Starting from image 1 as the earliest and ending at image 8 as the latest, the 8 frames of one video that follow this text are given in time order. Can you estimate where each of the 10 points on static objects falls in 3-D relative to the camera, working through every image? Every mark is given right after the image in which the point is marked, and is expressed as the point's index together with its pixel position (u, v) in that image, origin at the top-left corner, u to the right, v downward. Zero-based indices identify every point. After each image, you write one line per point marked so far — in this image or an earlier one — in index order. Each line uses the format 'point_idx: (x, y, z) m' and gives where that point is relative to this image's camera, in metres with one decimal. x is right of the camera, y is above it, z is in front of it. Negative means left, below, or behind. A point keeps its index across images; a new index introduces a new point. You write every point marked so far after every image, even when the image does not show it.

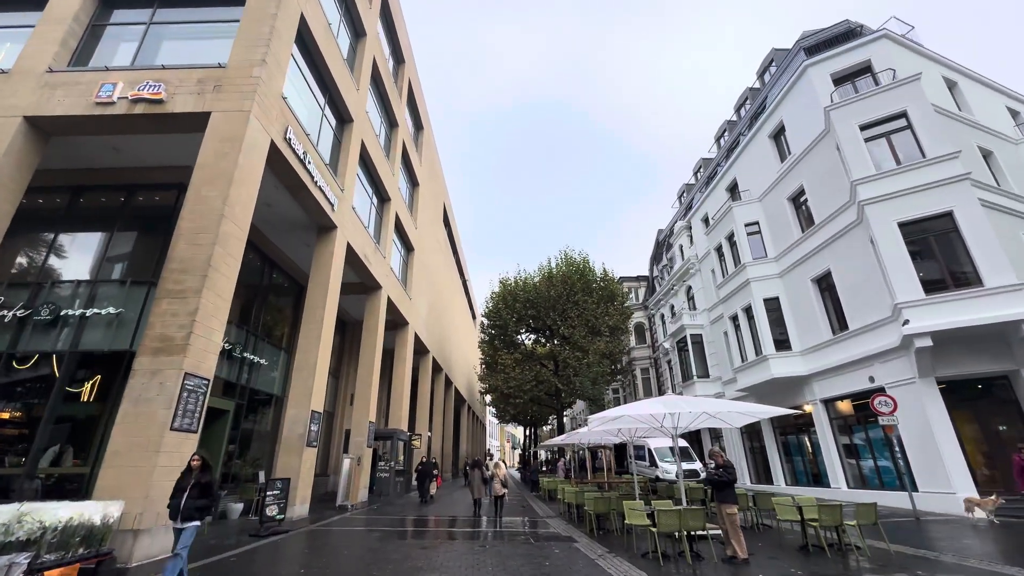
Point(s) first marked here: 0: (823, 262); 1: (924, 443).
0: (+12.0, +1.0, +17.2) m
1: (+11.9, -4.5, +12.9) m
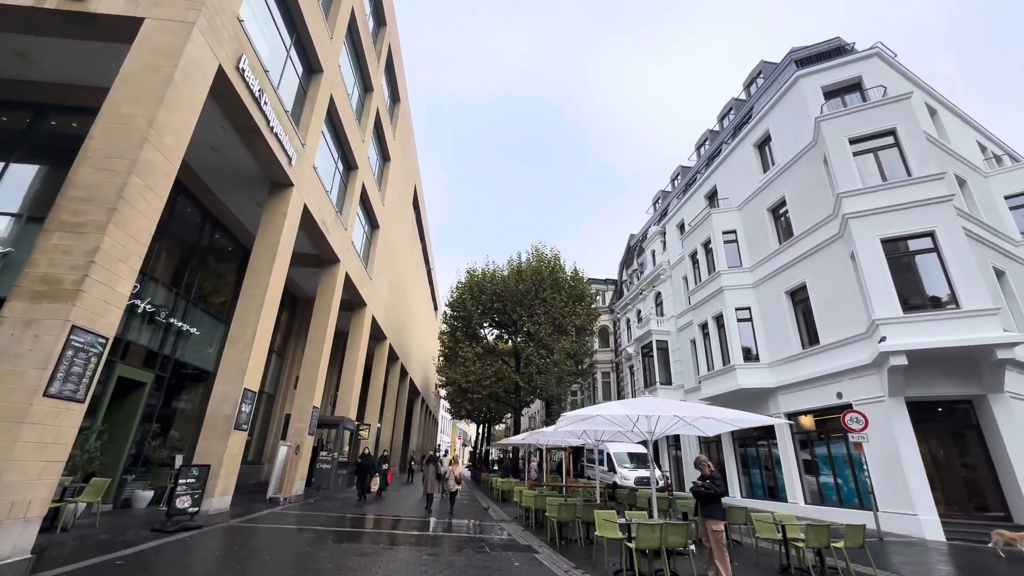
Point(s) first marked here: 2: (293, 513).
0: (+10.9, +0.5, +17.0) m
1: (+10.8, -5.1, +12.8) m
2: (-6.0, -6.2, +12.3) m
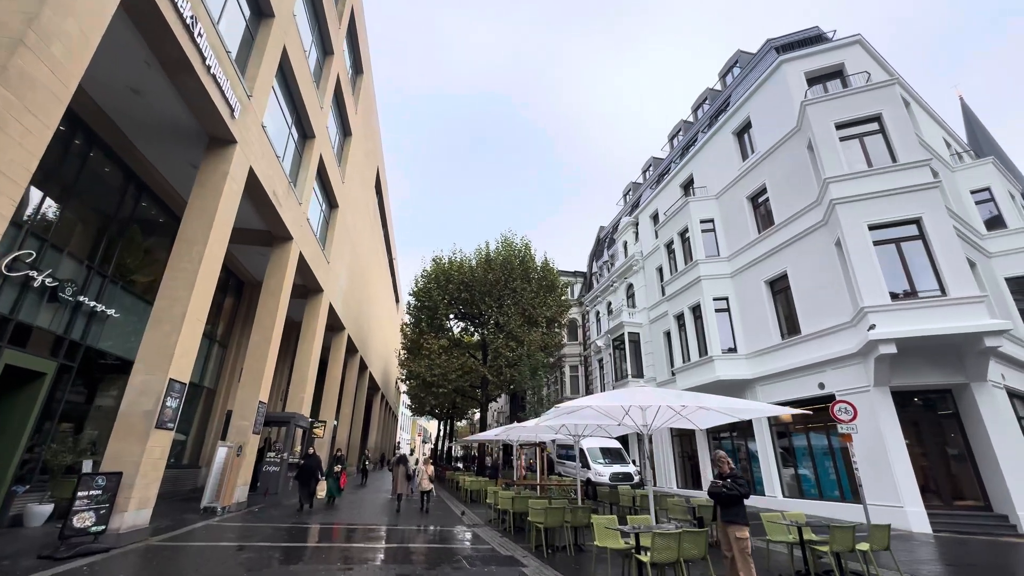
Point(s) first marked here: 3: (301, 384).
0: (+10.0, +0.9, +16.6) m
1: (+10.1, -4.7, +12.5) m
2: (-6.6, -5.6, +10.6) m
3: (-8.5, -3.8, +18.0) m
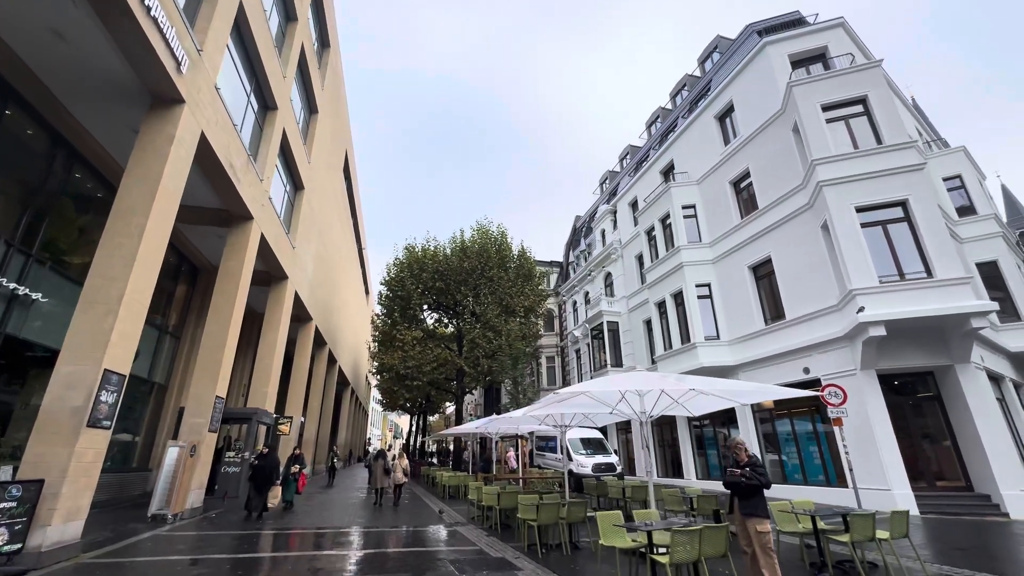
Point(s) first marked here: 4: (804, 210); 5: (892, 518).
0: (+9.2, +1.5, +16.4) m
1: (+9.7, -4.2, +12.4) m
2: (-6.9, -5.1, +9.4) m
3: (-9.2, -3.3, +16.7) m
4: (+9.7, +2.6, +14.8) m
5: (+5.3, -3.3, +6.3) m
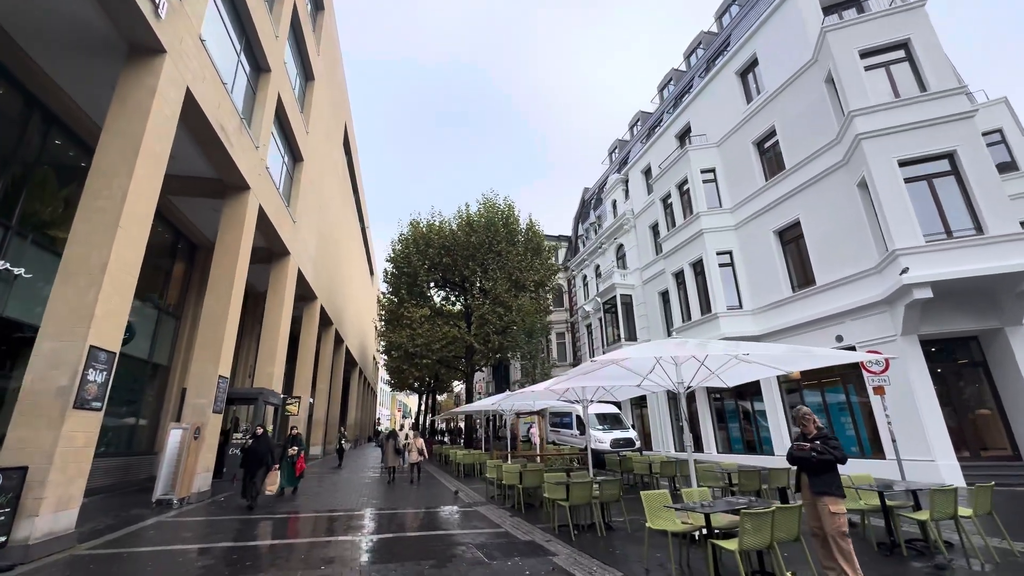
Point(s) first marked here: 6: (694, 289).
0: (+9.7, +2.7, +15.5) m
1: (+10.2, -3.2, +11.7) m
2: (-6.4, -4.6, +8.9) m
3: (-8.7, -2.5, +16.1) m
4: (+10.0, +3.7, +13.8) m
5: (+5.8, -2.6, +5.6) m
6: (+7.6, -0.1, +18.8) m
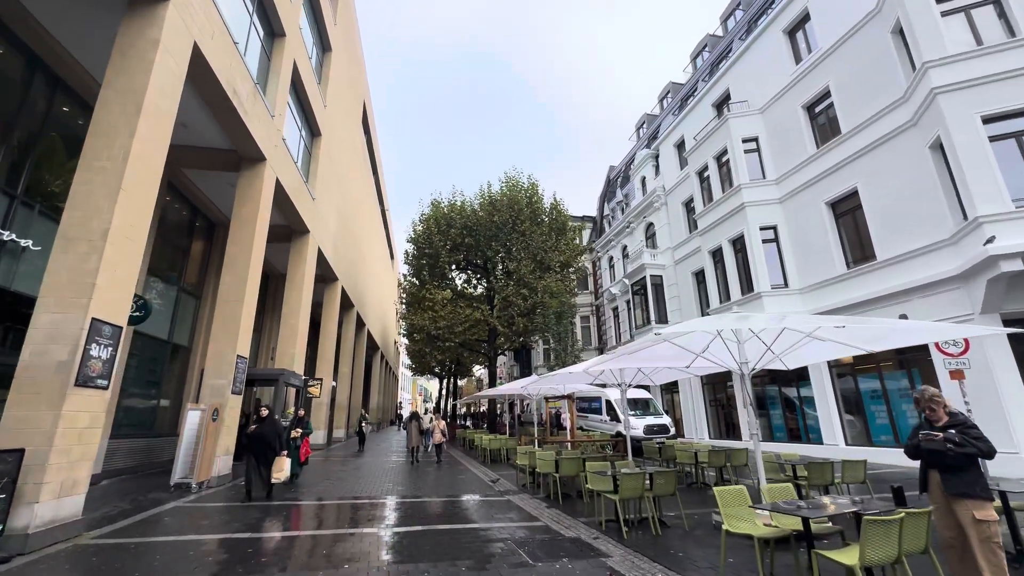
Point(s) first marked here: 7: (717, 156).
0: (+10.6, +3.4, +14.1) m
1: (+10.9, -2.5, +10.5) m
2: (-5.7, -4.1, +8.4) m
3: (-7.7, -1.7, +15.6) m
4: (+10.9, +4.4, +12.4) m
5: (+6.3, -2.1, +4.6) m
6: (+8.7, +0.8, +17.6) m
7: (+8.7, +5.6, +19.0) m
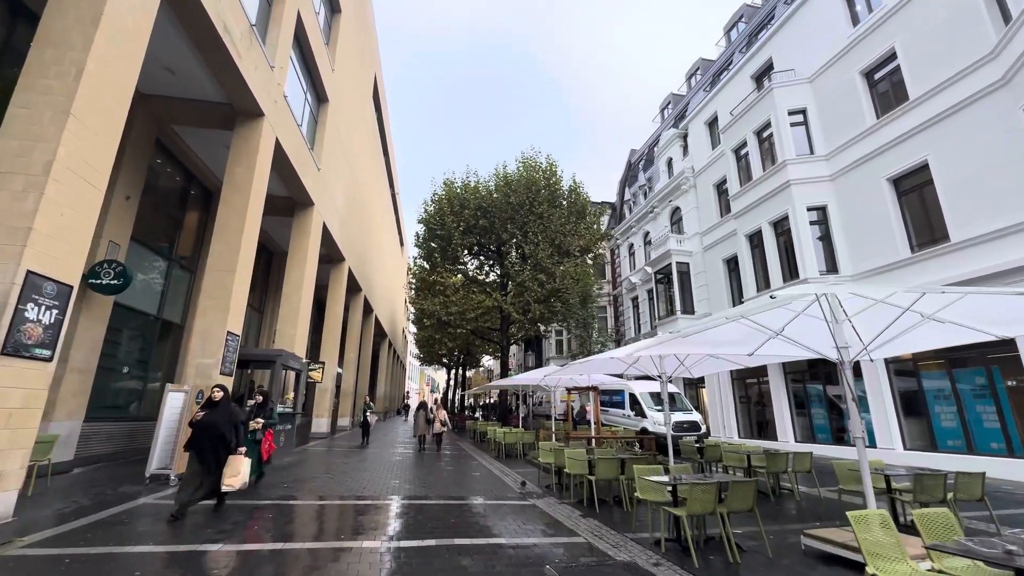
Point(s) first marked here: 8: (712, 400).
0: (+11.3, +3.8, +12.5) m
1: (+11.5, -2.2, +9.0) m
2: (-5.3, -3.4, +7.2) m
3: (-7.1, -1.0, +14.4) m
4: (+11.6, +4.8, +10.8) m
5: (+6.7, -1.8, +3.2) m
6: (+9.4, +1.3, +16.1) m
7: (+9.5, +6.1, +17.4) m
8: (+8.9, -4.9, +19.9) m
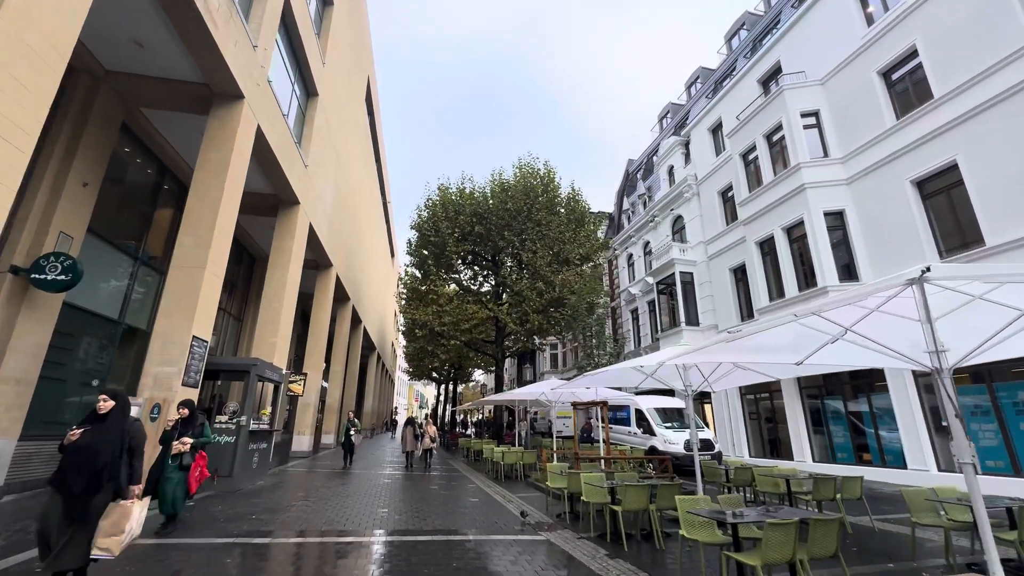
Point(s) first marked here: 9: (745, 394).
0: (+11.4, +3.6, +11.9) m
1: (+11.6, -2.3, +8.1) m
2: (-5.1, -3.3, +6.0) m
3: (-7.1, -1.1, +13.2) m
4: (+11.7, +4.6, +10.1) m
5: (+7.0, -1.7, +2.2) m
6: (+9.4, +1.0, +15.3) m
7: (+9.5, +5.7, +16.8) m
8: (+8.7, -5.4, +18.9) m
9: (+9.4, -4.2, +18.0) m
